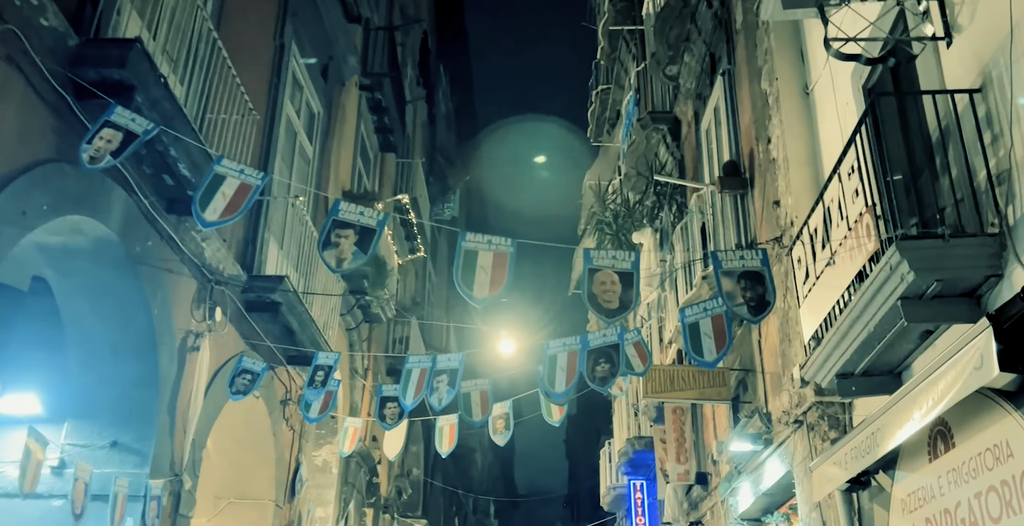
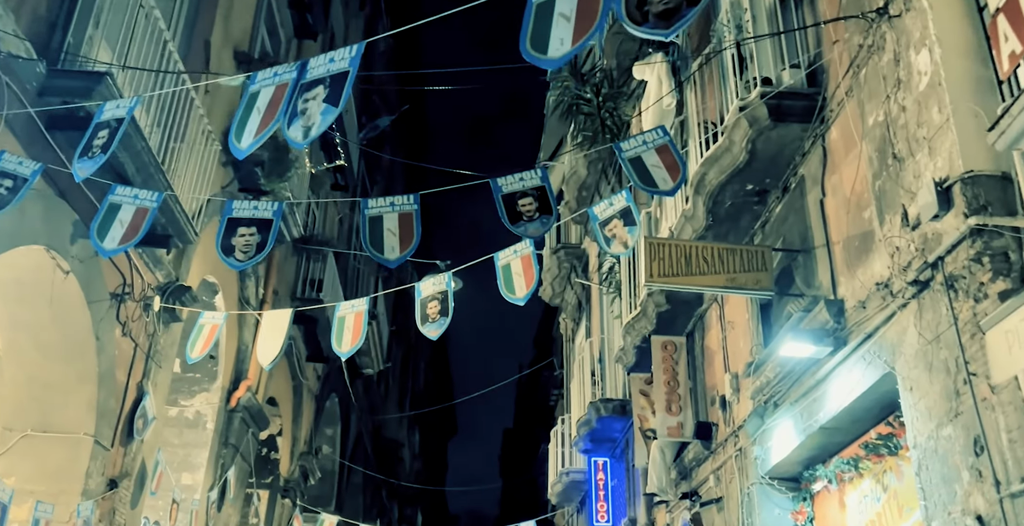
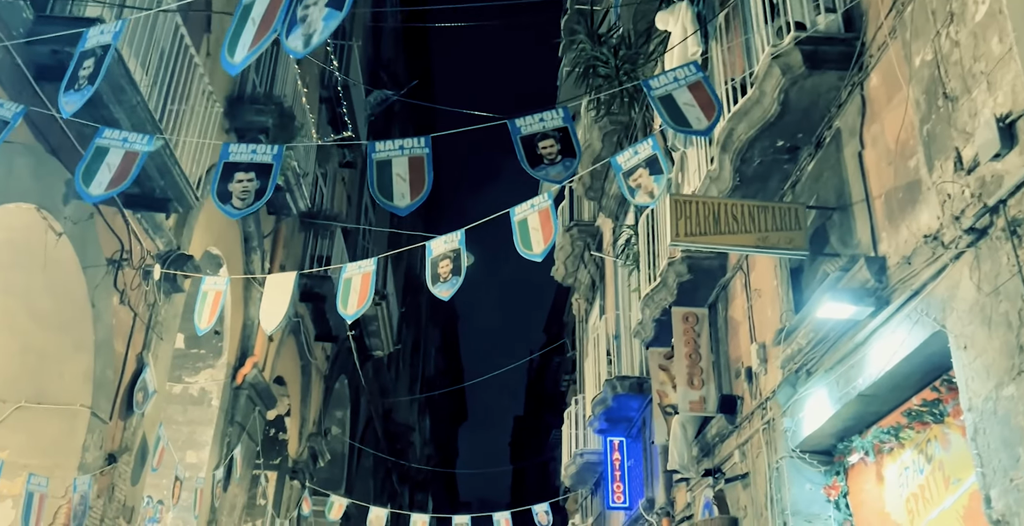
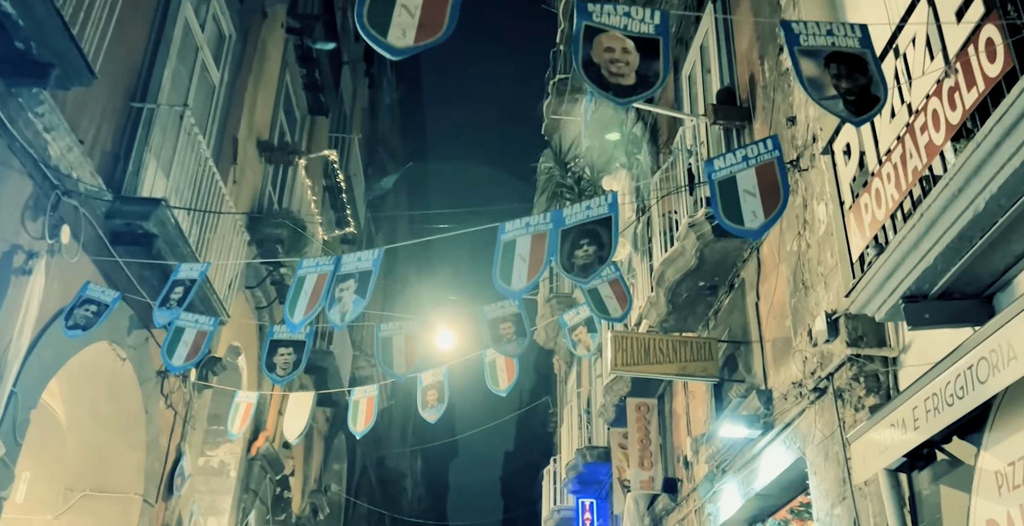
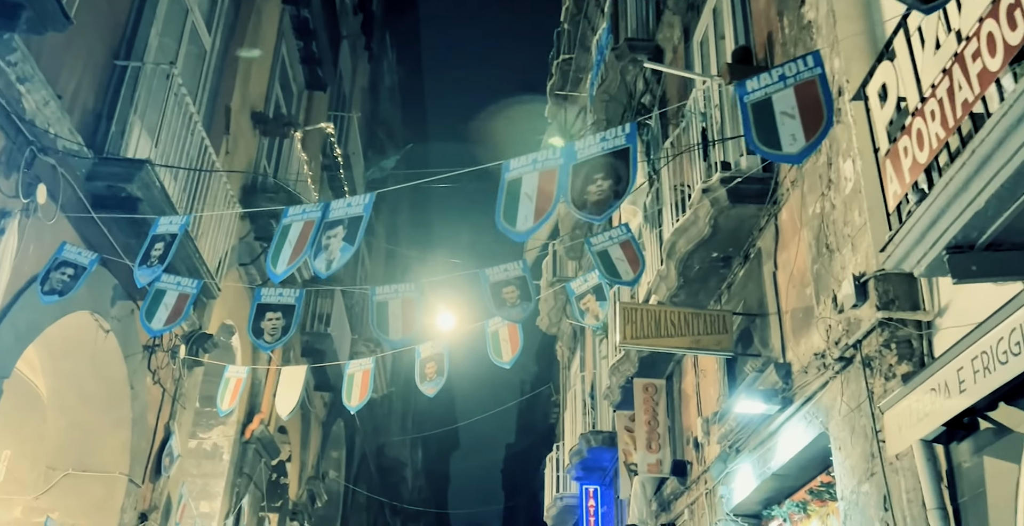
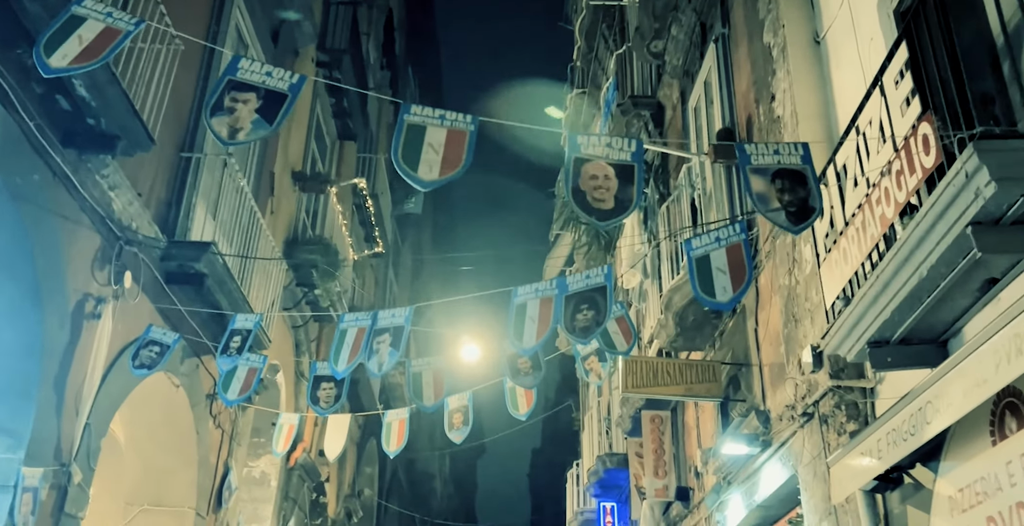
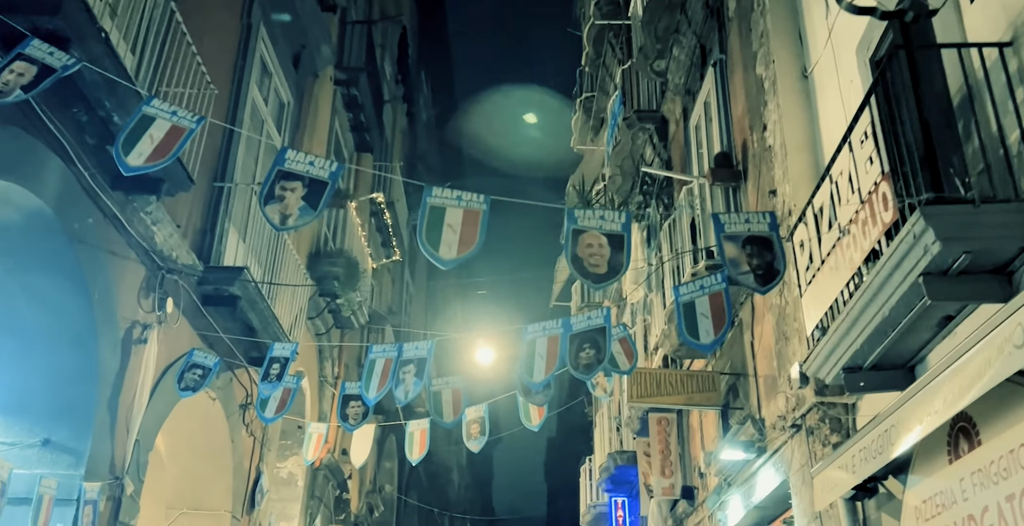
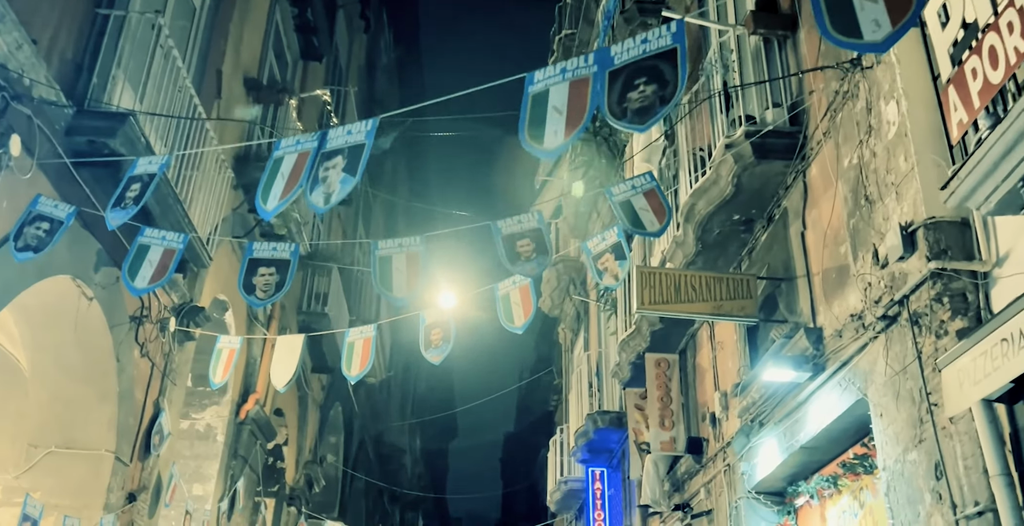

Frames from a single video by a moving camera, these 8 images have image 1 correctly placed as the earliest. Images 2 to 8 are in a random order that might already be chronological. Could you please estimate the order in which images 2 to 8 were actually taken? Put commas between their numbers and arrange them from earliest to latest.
7, 6, 4, 5, 8, 2, 3
